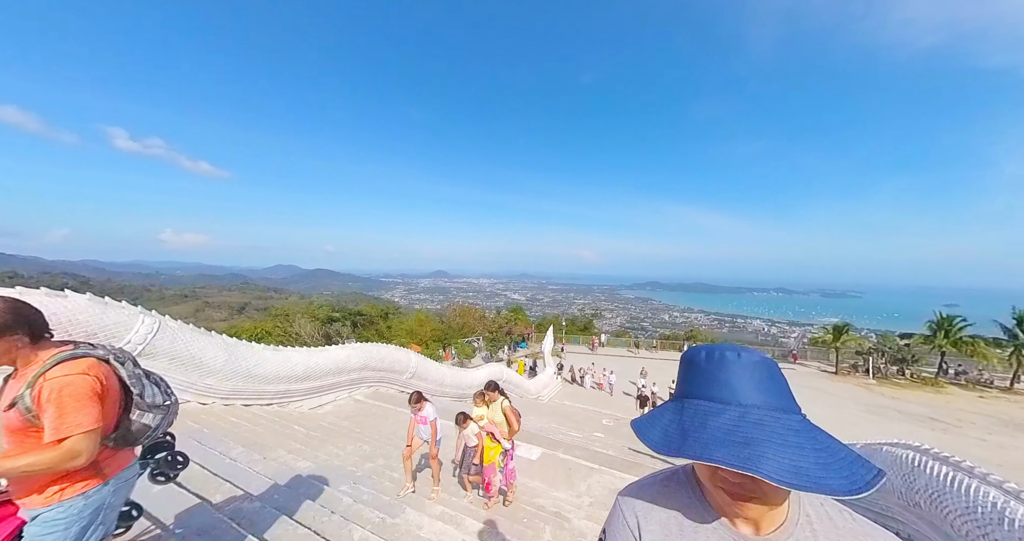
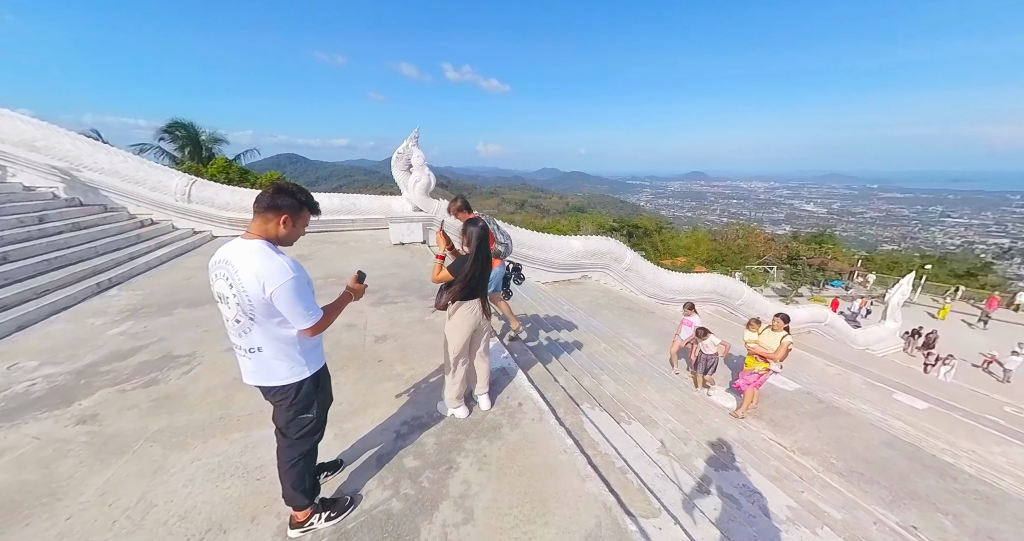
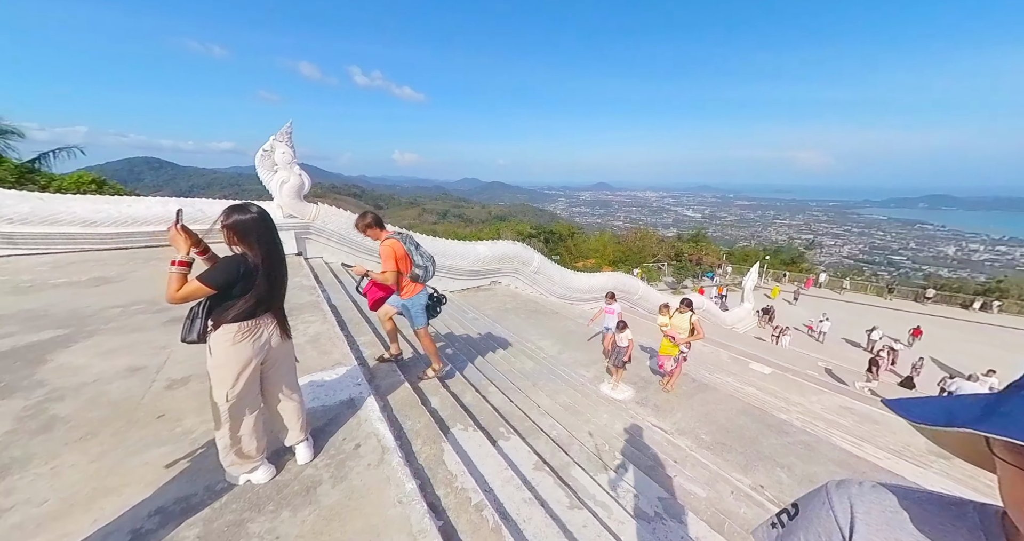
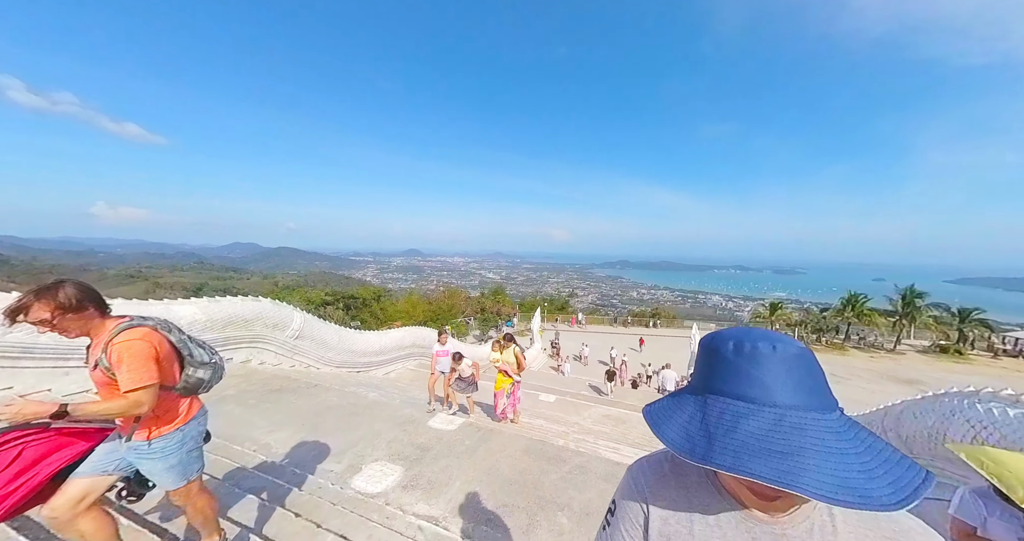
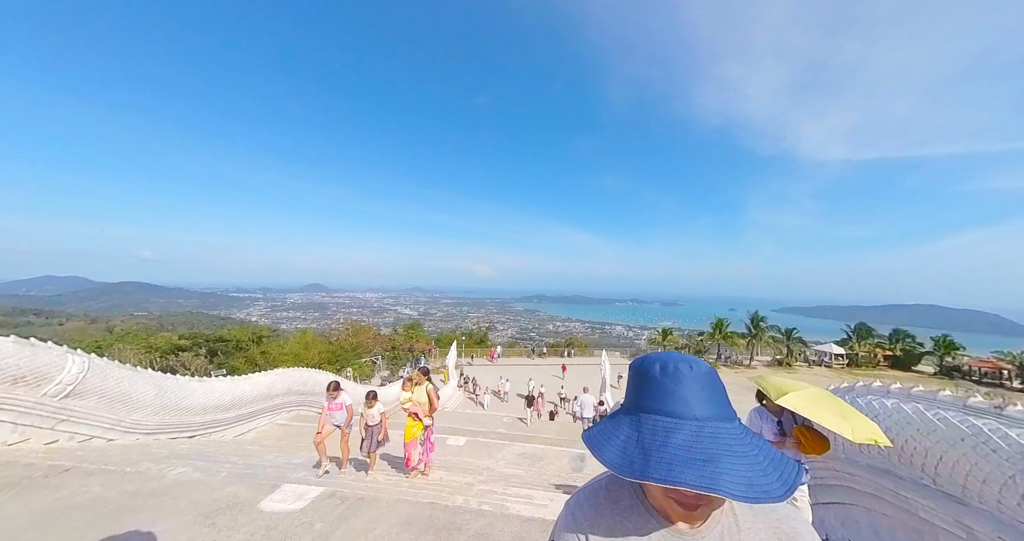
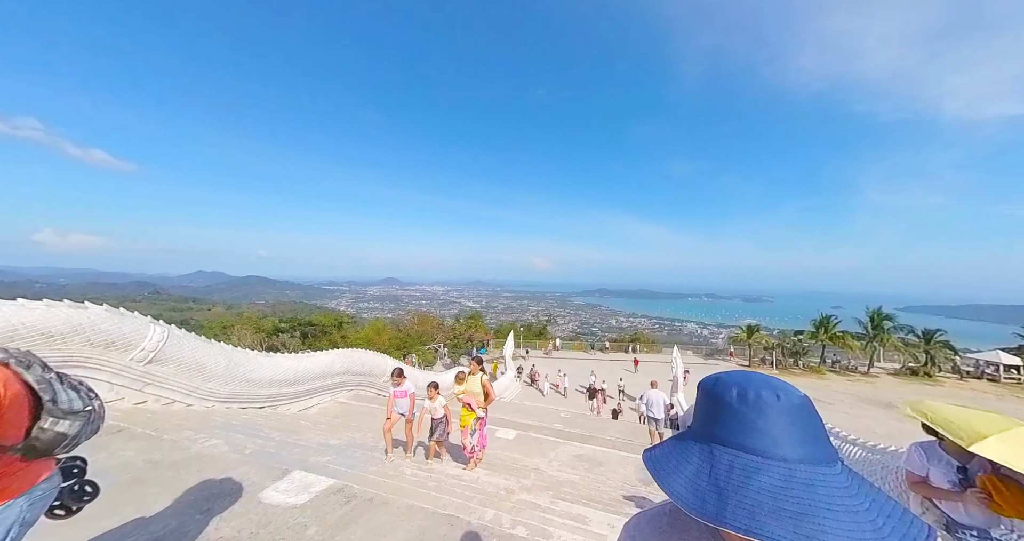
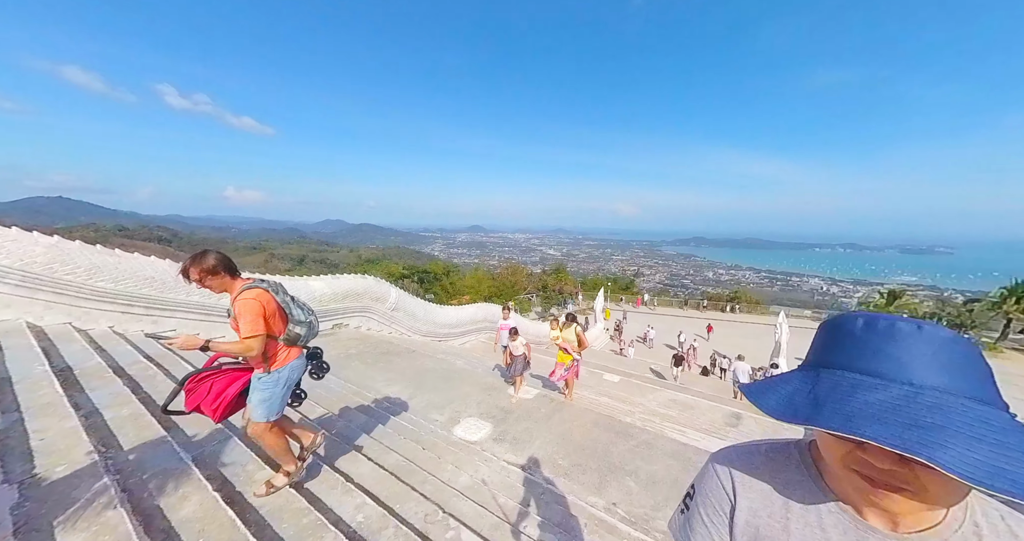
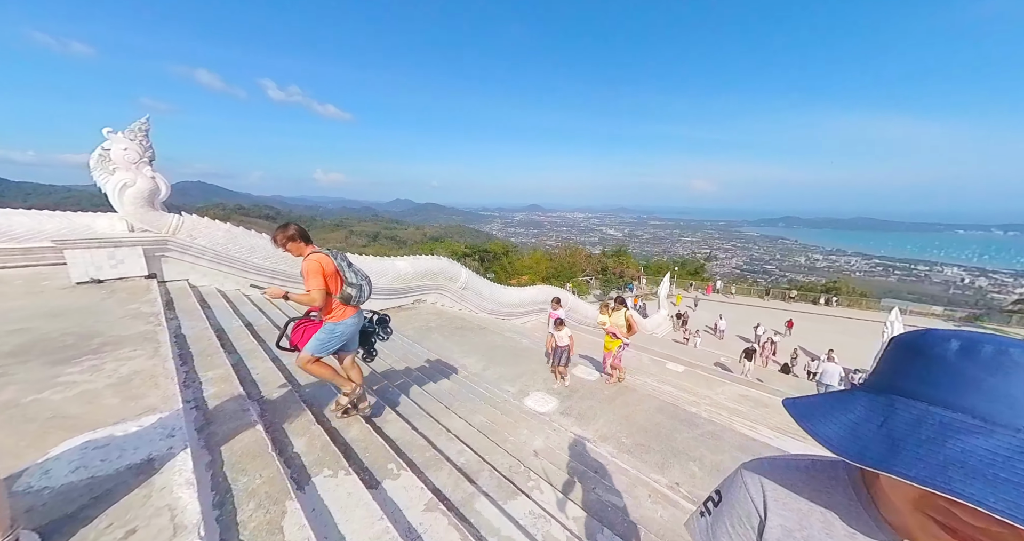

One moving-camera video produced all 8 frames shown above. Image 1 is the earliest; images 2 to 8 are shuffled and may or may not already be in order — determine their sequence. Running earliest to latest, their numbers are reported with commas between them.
6, 5, 4, 7, 8, 3, 2
